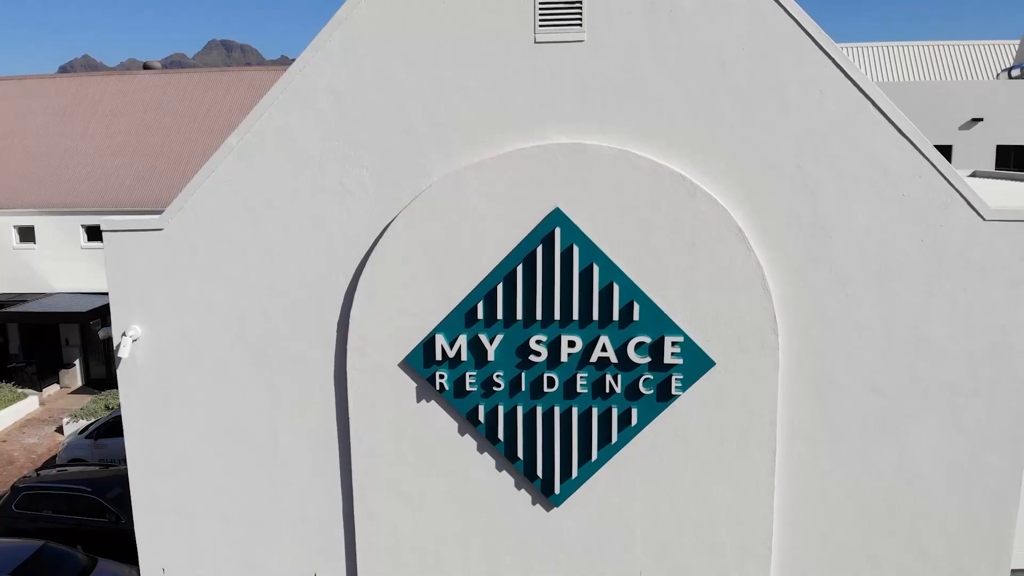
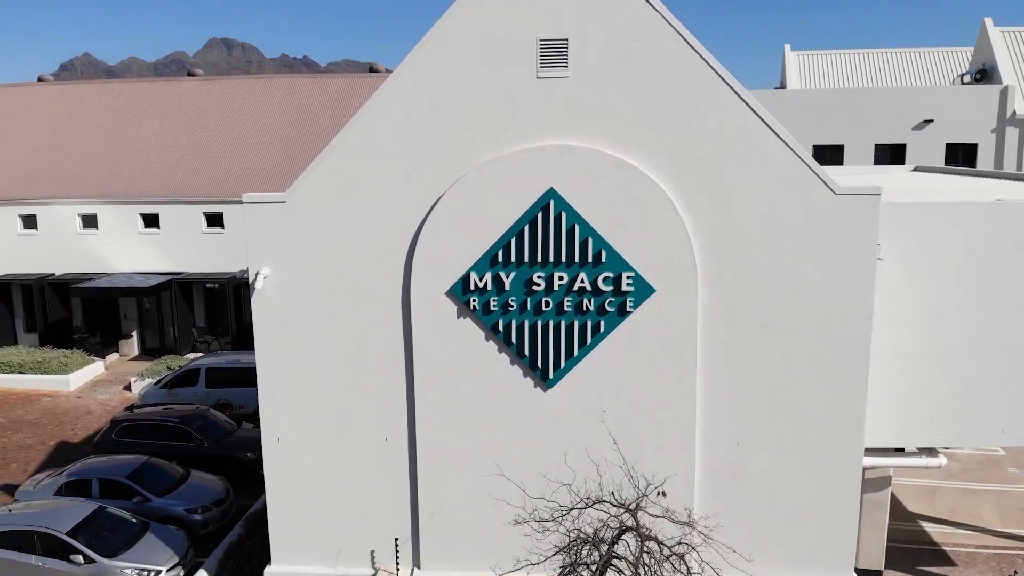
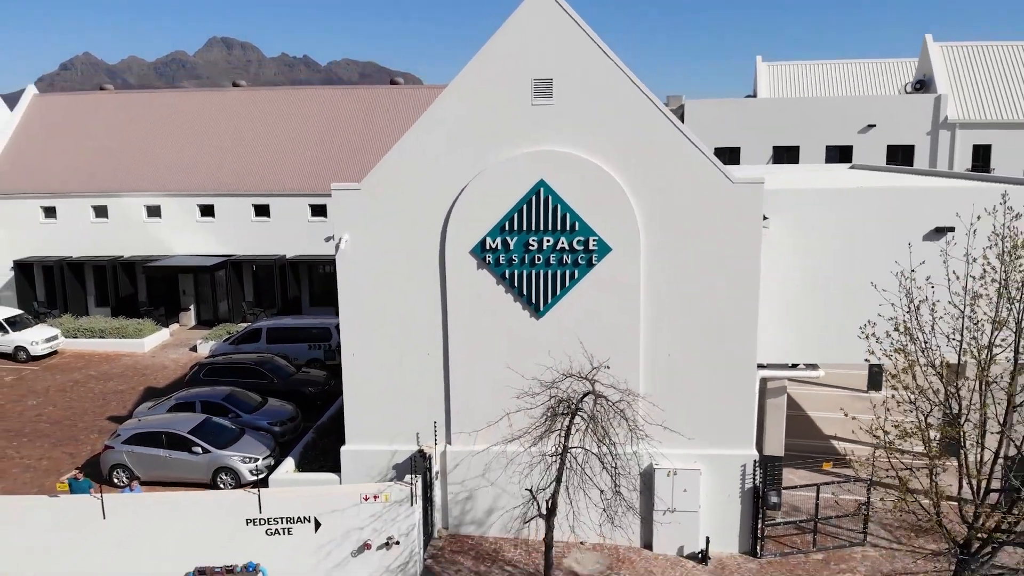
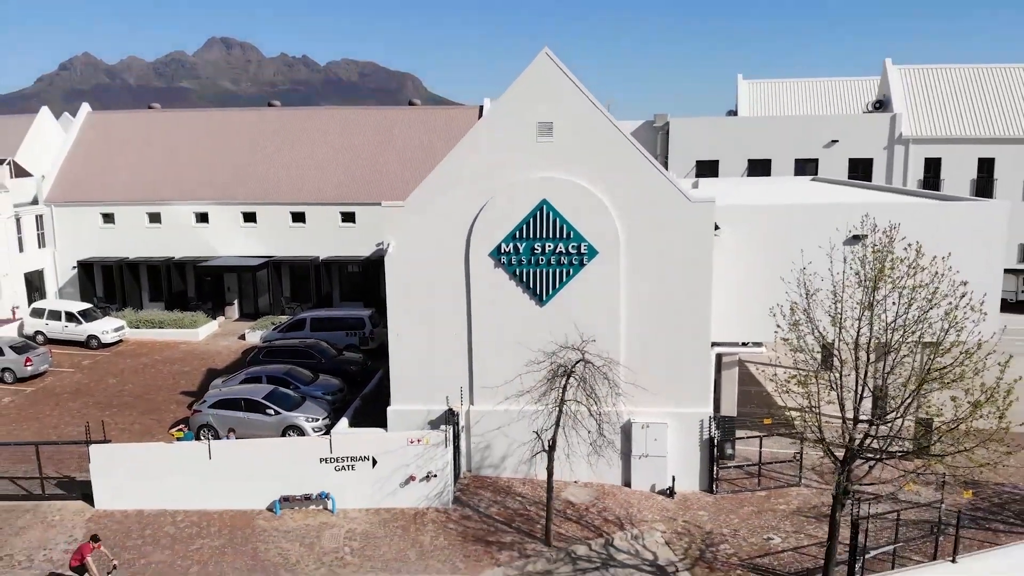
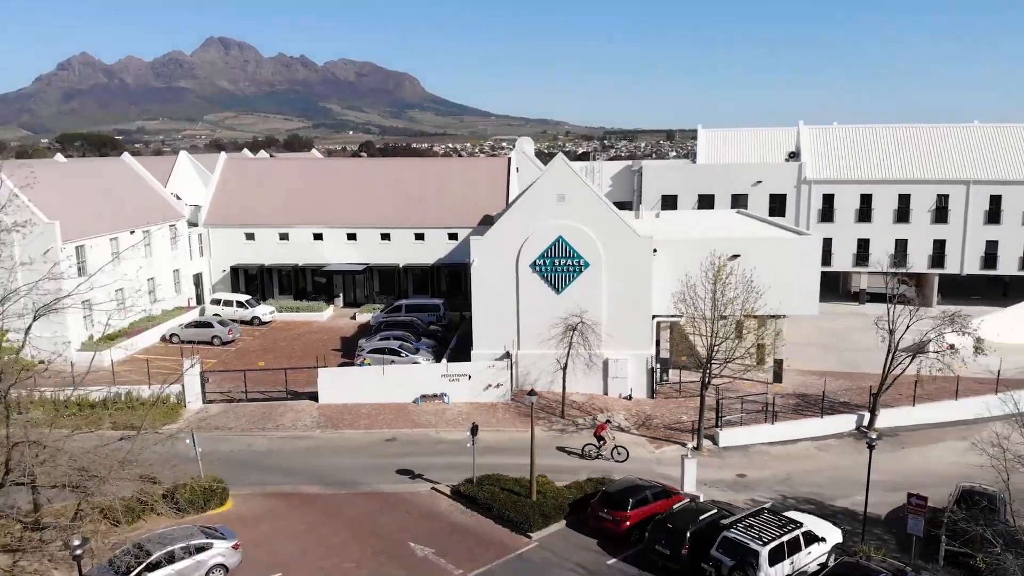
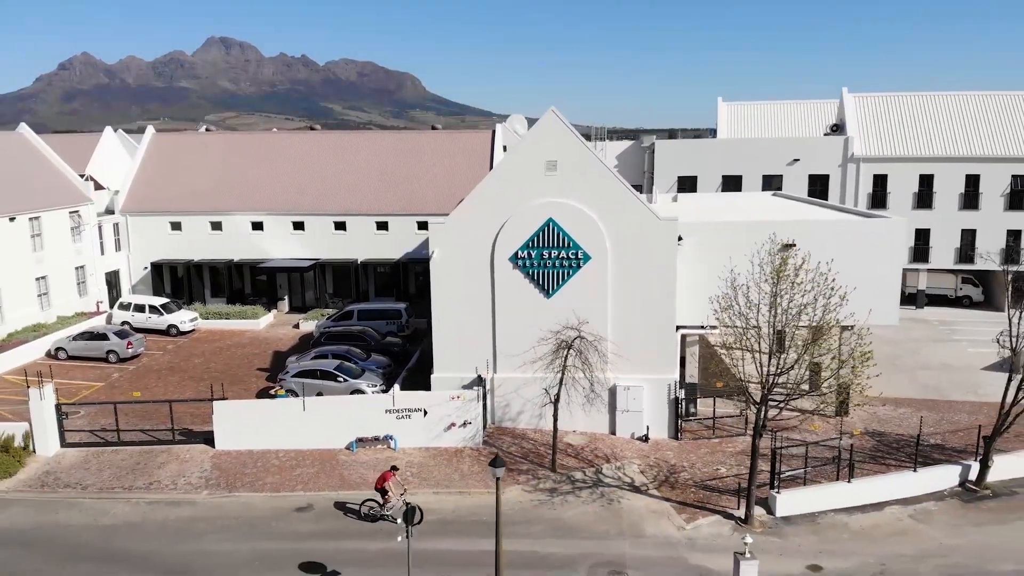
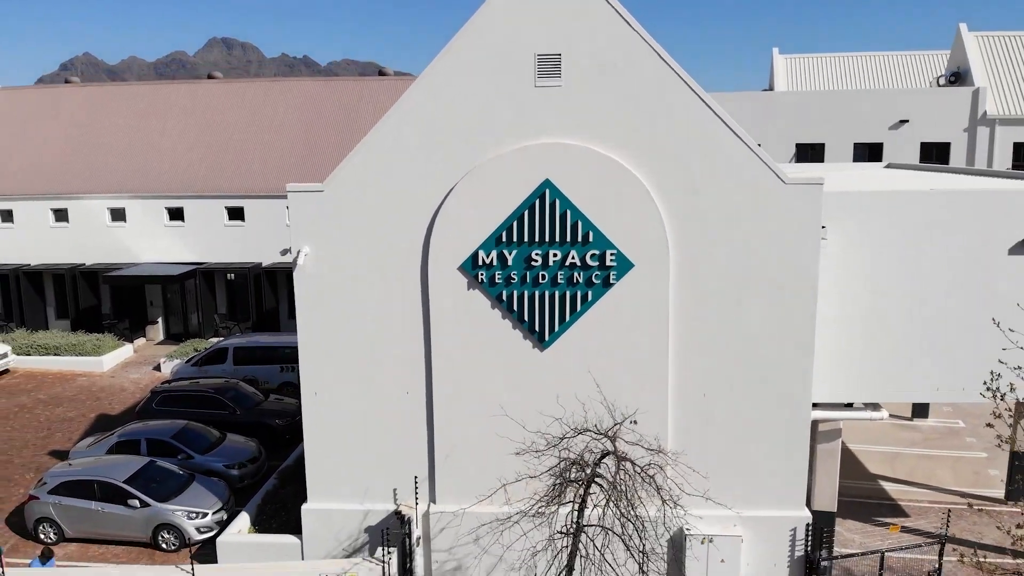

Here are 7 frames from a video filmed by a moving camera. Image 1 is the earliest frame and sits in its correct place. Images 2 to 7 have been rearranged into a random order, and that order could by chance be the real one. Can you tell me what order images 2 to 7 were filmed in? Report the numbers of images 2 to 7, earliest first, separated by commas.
2, 7, 3, 4, 6, 5
